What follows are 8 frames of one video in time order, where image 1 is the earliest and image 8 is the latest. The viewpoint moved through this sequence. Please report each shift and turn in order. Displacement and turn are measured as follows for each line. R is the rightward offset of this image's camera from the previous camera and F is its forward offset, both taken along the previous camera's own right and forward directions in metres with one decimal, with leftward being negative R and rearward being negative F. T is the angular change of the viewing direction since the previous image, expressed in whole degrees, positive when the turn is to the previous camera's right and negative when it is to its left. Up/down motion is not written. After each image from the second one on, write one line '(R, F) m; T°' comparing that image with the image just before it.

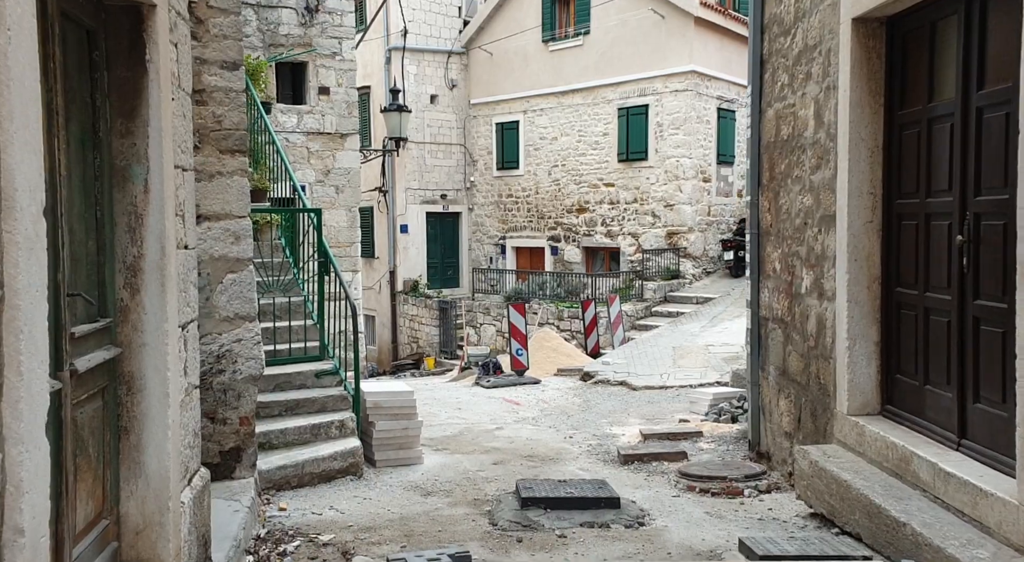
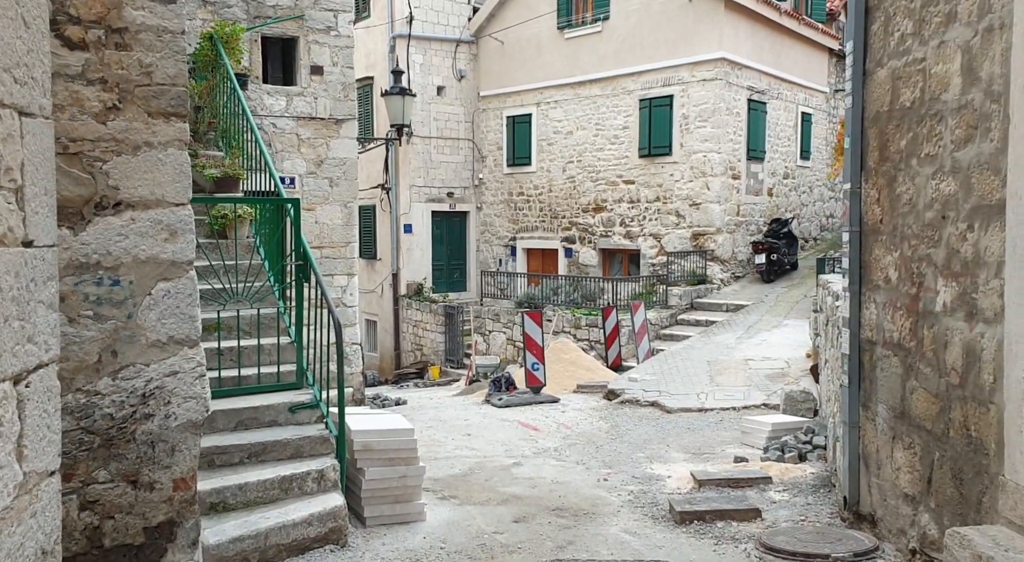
(-0.1, +1.2) m; 0°
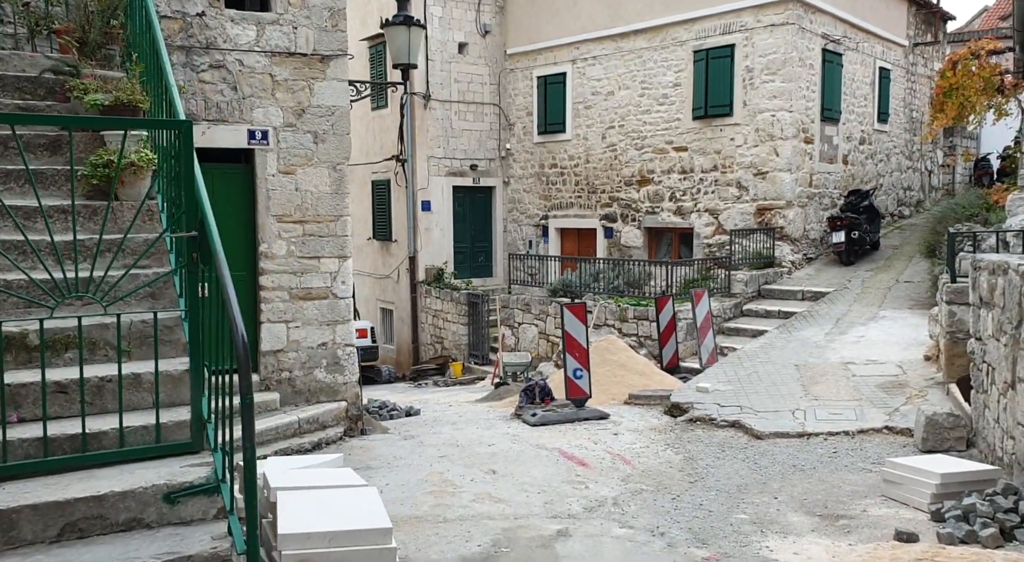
(-0.1, +2.1) m; -2°
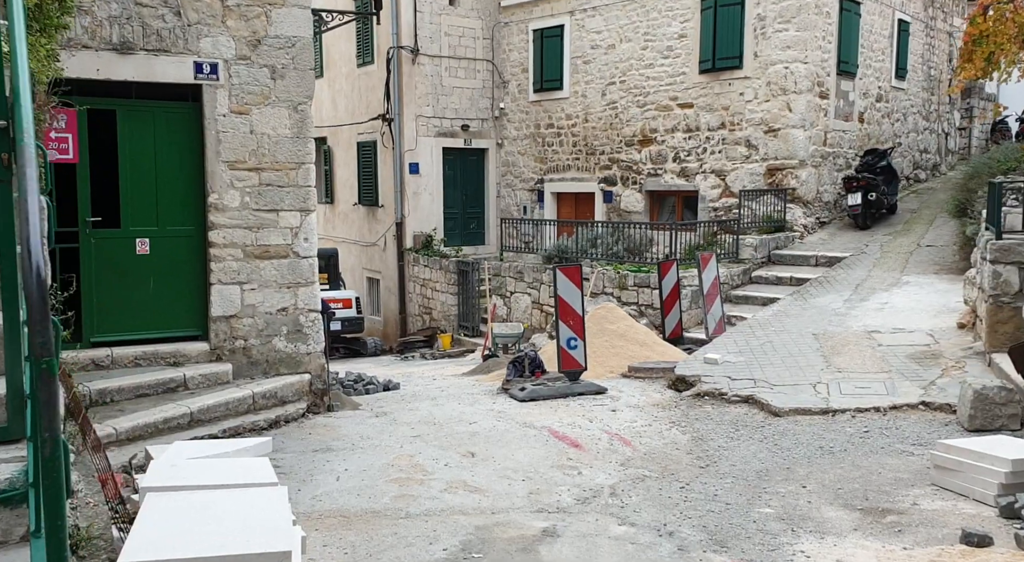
(+0.1, +0.8) m; 0°
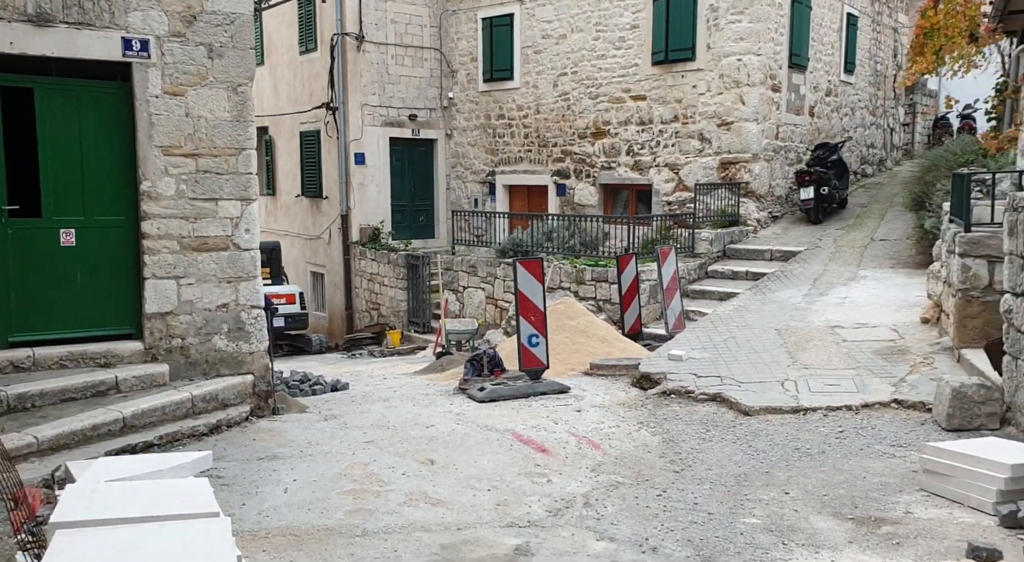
(-0.1, +0.3) m; +4°
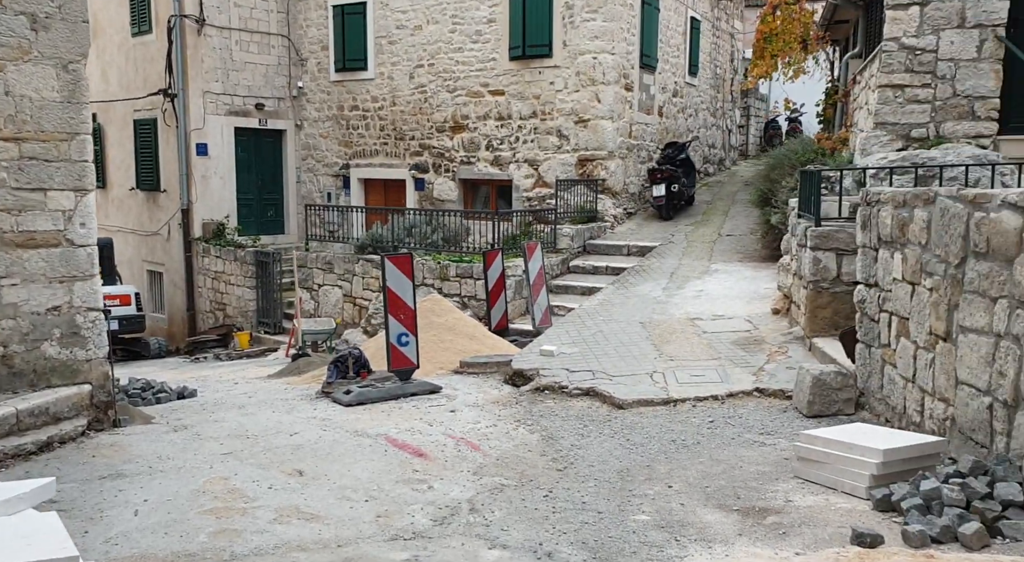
(-0.1, +0.2) m; +10°
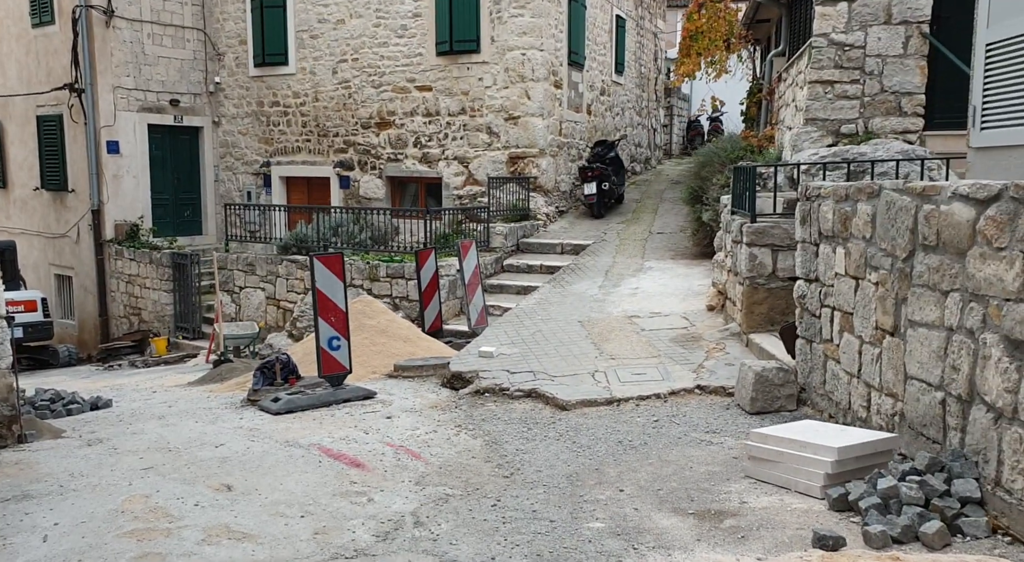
(-0.1, +0.2) m; +5°
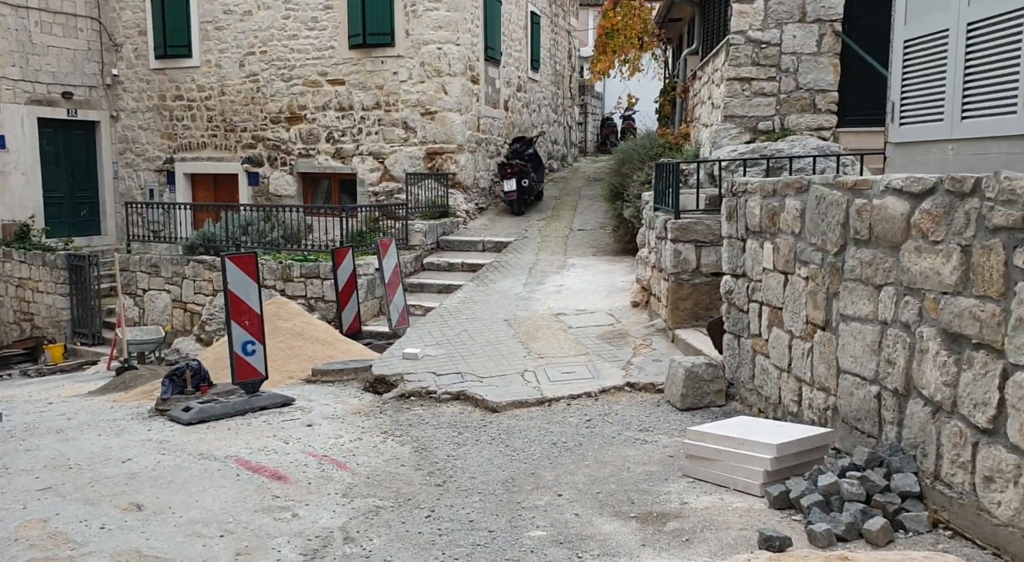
(-0.1, +0.2) m; +6°
